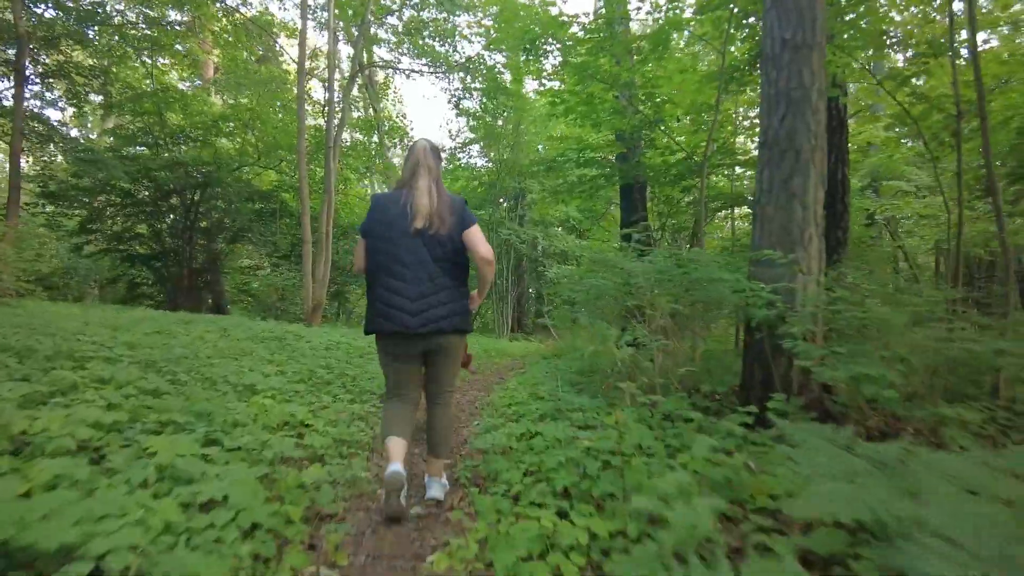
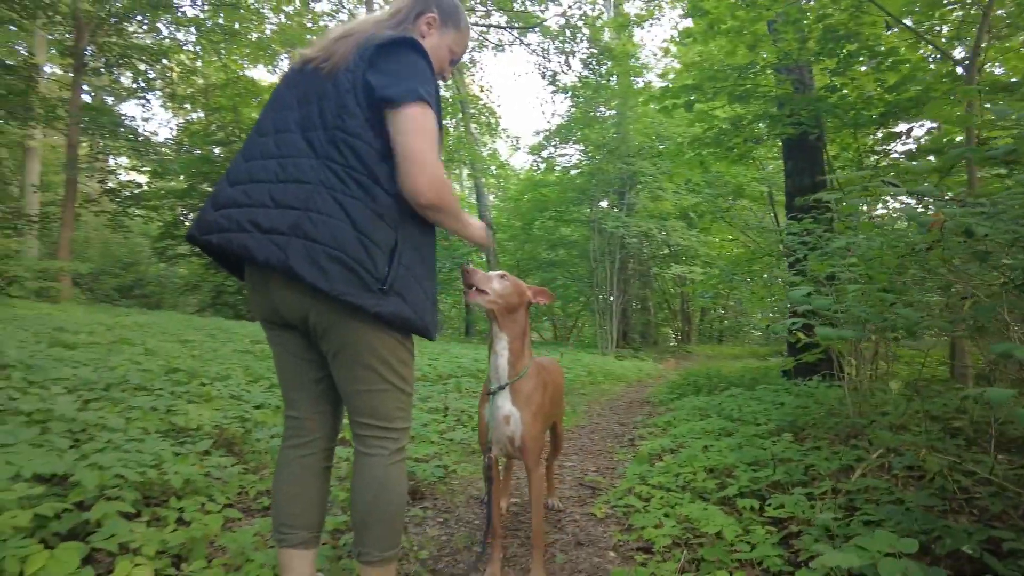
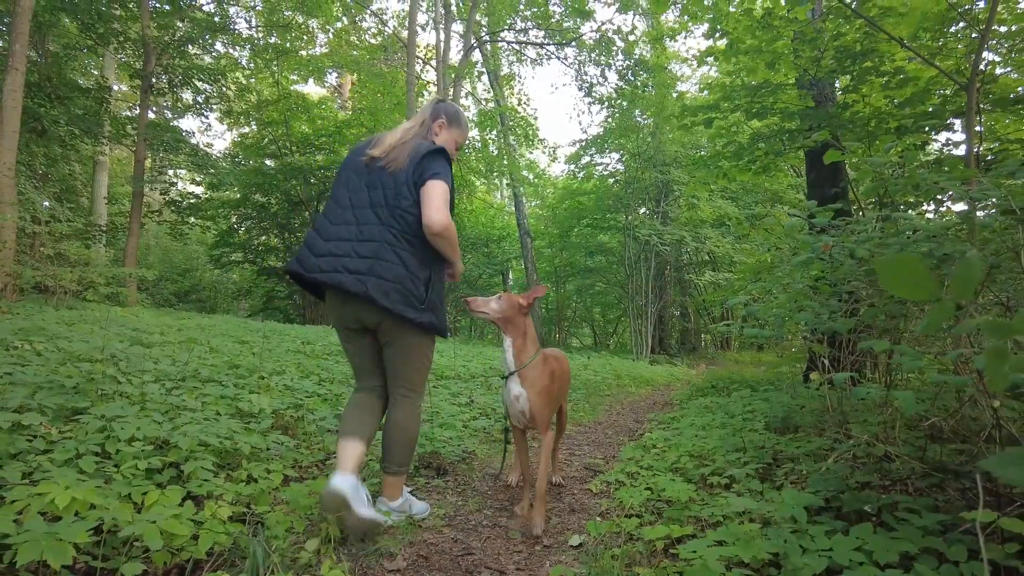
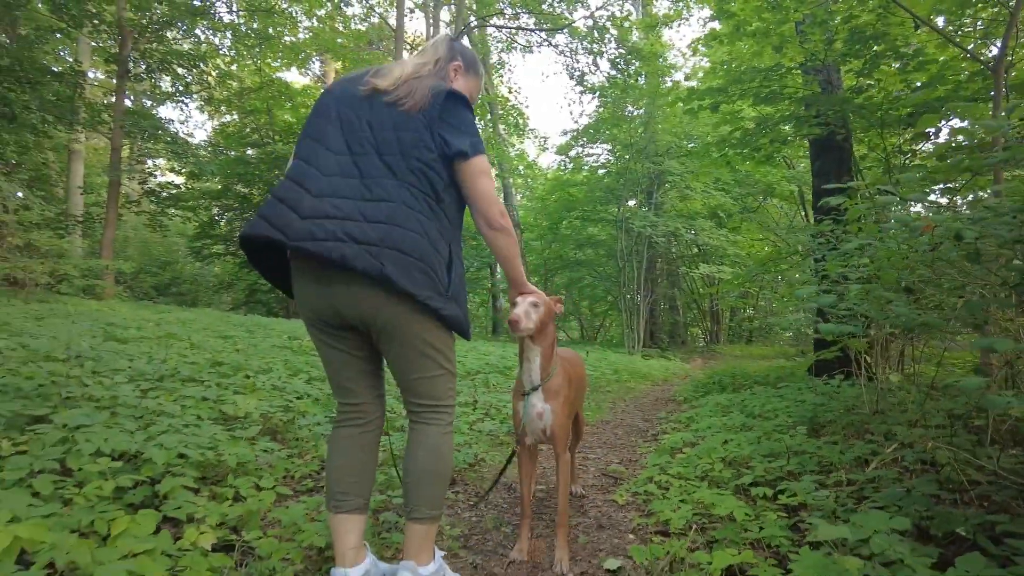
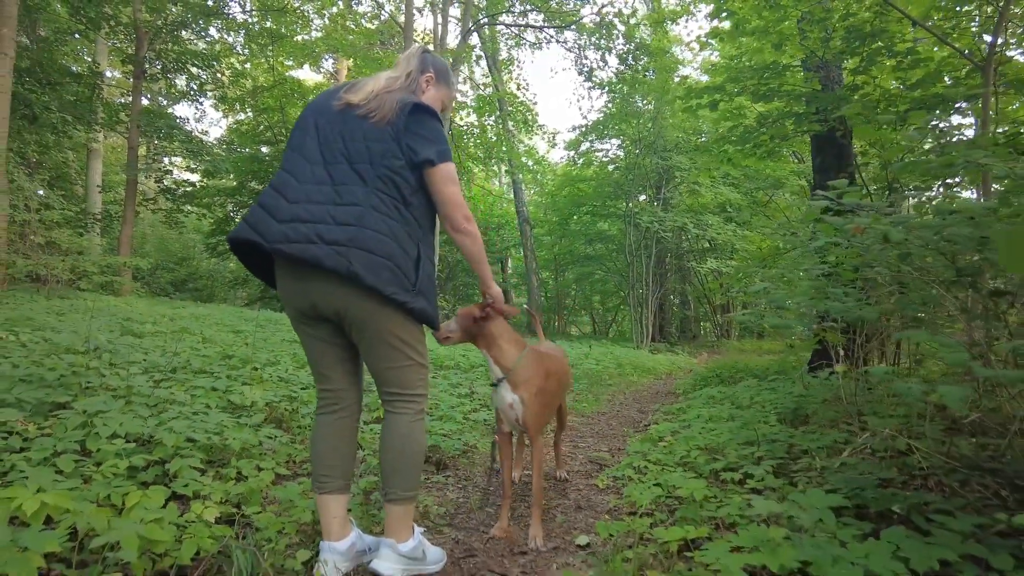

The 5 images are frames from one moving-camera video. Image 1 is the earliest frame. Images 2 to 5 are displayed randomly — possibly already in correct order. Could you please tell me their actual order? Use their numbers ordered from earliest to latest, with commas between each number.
2, 4, 5, 3
